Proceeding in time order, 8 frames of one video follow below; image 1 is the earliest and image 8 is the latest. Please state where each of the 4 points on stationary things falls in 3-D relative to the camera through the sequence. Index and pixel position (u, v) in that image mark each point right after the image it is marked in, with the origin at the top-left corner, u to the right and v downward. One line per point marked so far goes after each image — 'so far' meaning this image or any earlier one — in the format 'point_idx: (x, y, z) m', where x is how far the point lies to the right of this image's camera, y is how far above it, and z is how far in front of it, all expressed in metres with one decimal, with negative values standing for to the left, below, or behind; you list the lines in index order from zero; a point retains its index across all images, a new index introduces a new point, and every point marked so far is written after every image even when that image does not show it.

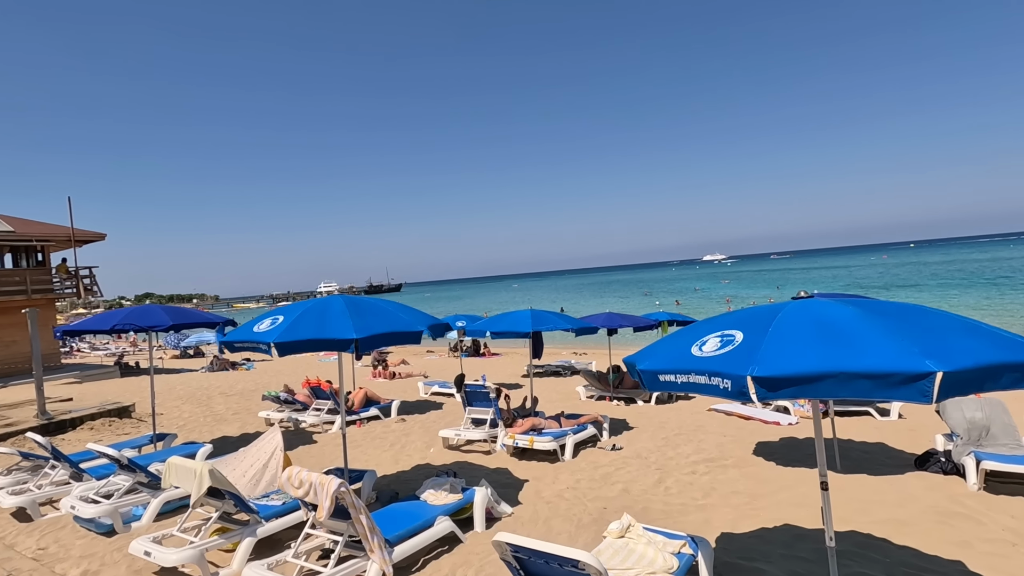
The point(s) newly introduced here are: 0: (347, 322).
0: (-1.3, -0.3, +4.3) m
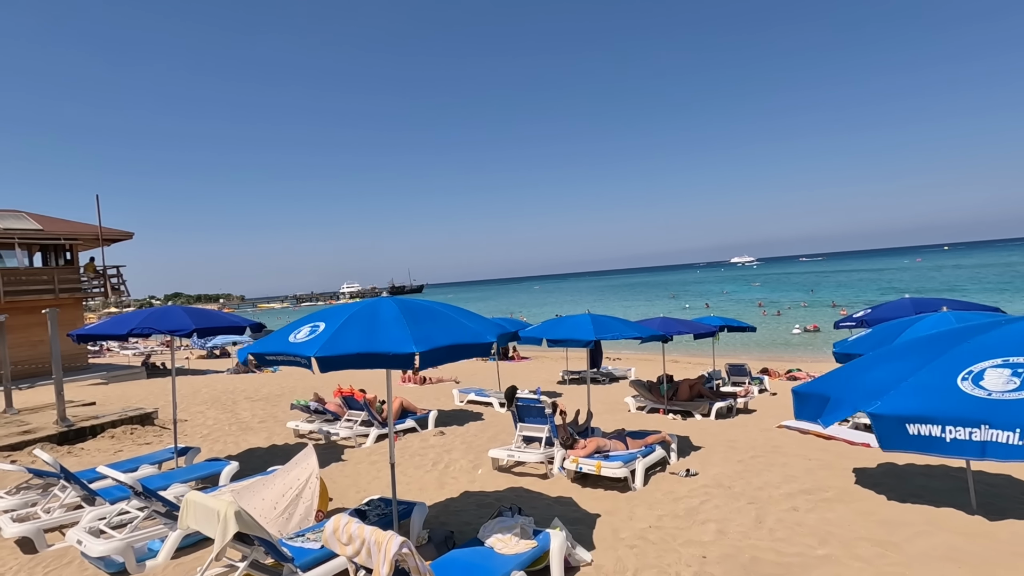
0: (-0.7, -0.3, +3.4) m
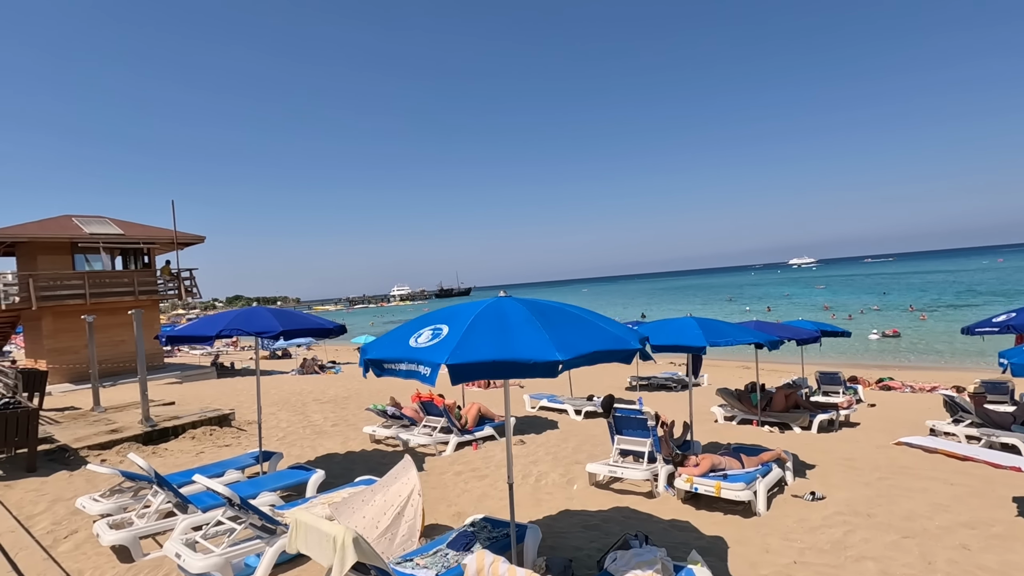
0: (+0.2, -0.3, +3.0) m
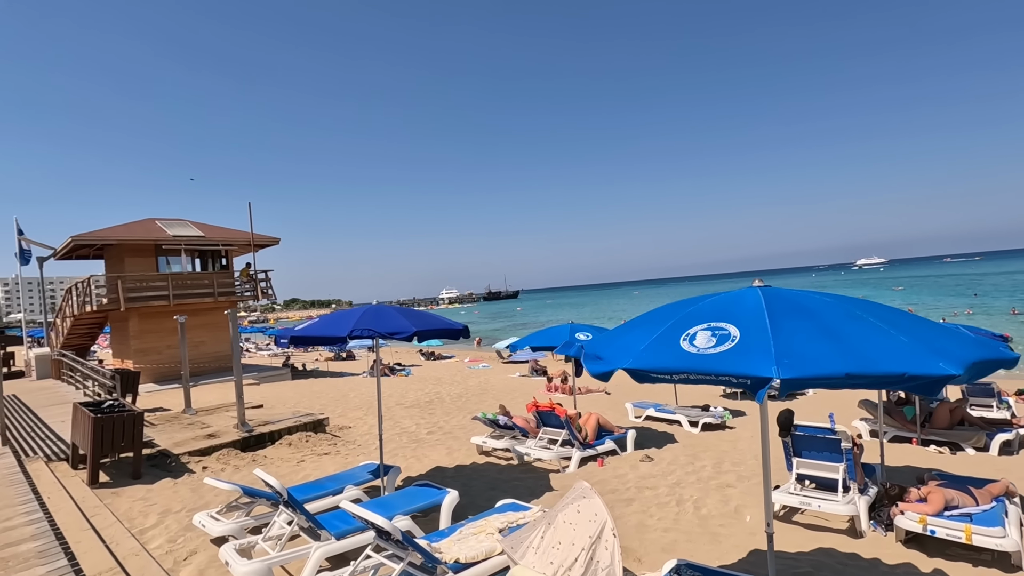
0: (+1.5, -0.2, +2.1) m
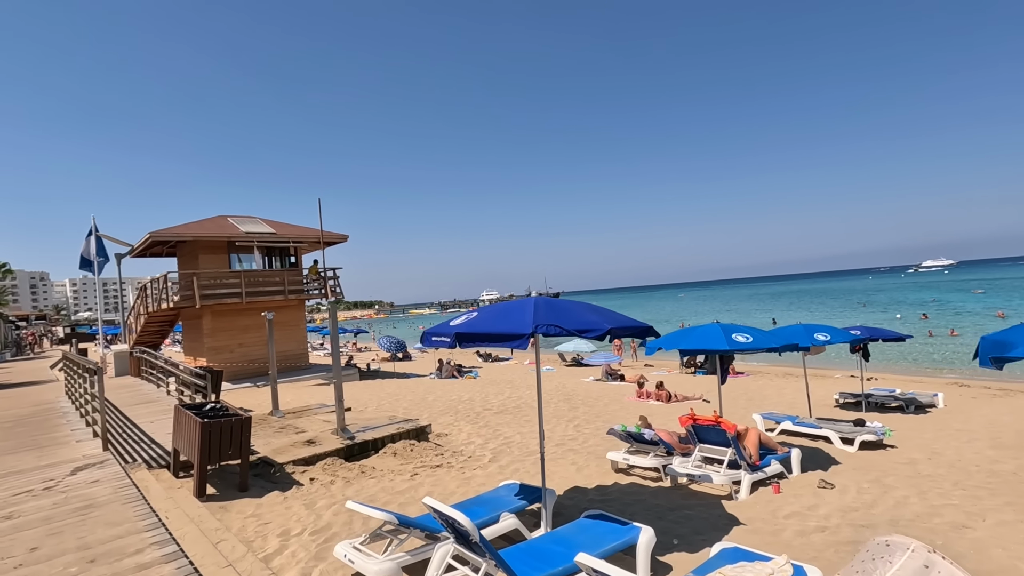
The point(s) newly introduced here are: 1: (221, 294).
0: (+2.9, -0.1, +0.9) m
1: (-9.5, -0.2, +17.6) m
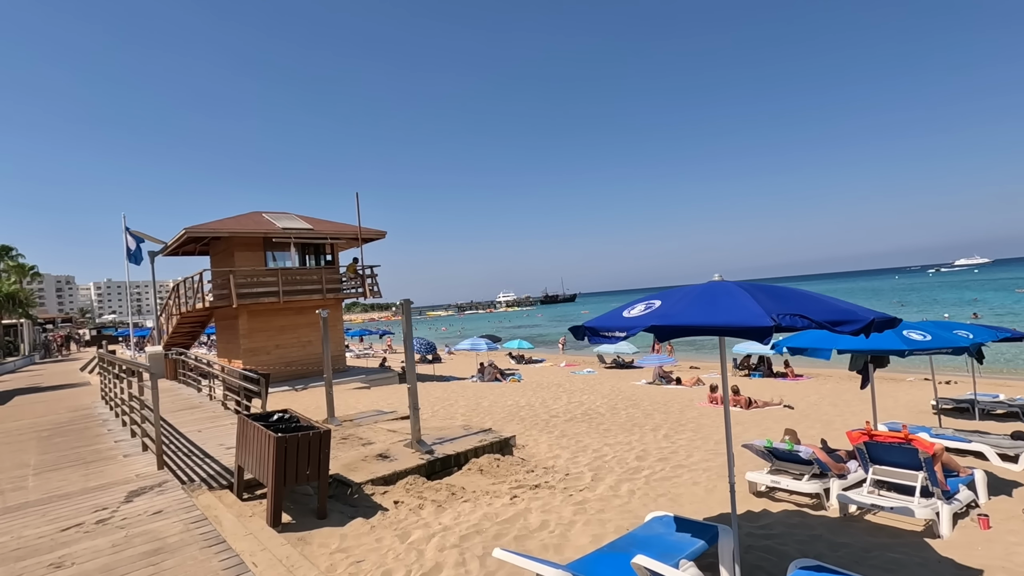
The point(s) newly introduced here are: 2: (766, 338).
0: (+4.1, +0.1, -0.3) m
1: (-7.9, -0.2, +16.7) m
2: (+1.3, -0.3, +2.9) m
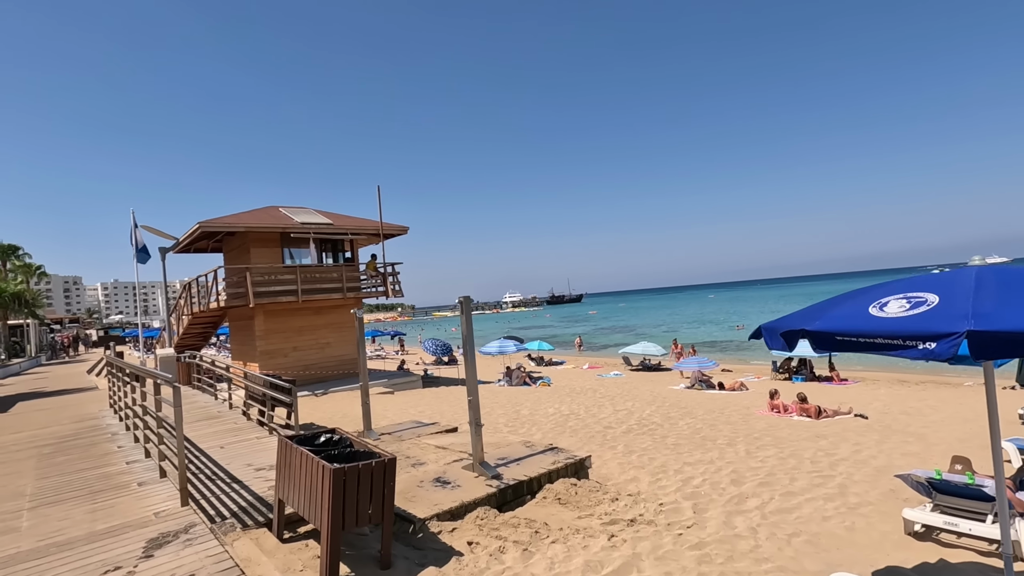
0: (+4.9, +0.1, -1.4) m
1: (-6.9, -0.1, +15.7) m
2: (+2.2, -0.2, +1.8) m
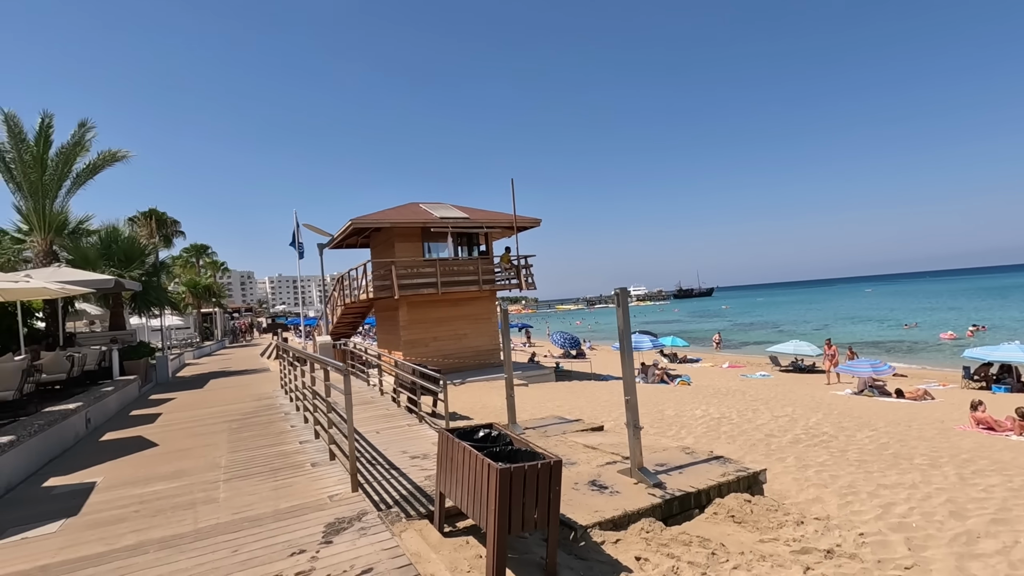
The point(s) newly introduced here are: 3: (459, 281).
0: (+4.8, +0.1, -2.9) m
1: (-2.9, +0.1, +16.4) m
2: (+2.9, -0.2, +0.8) m
3: (-1.7, +0.3, +17.0) m
